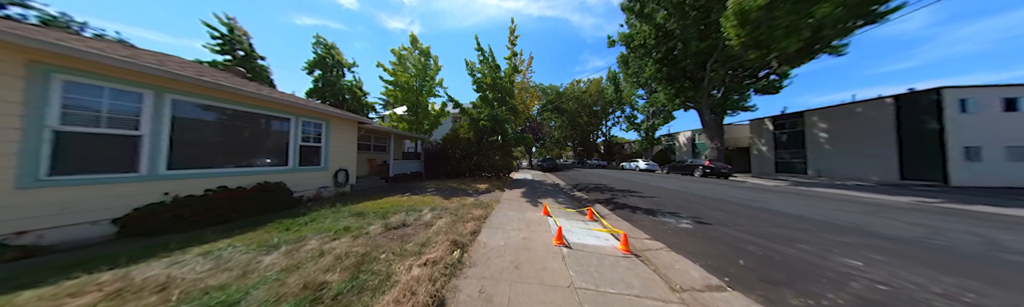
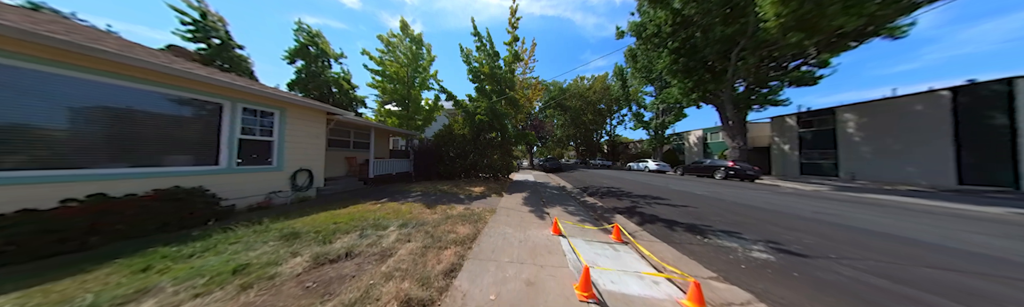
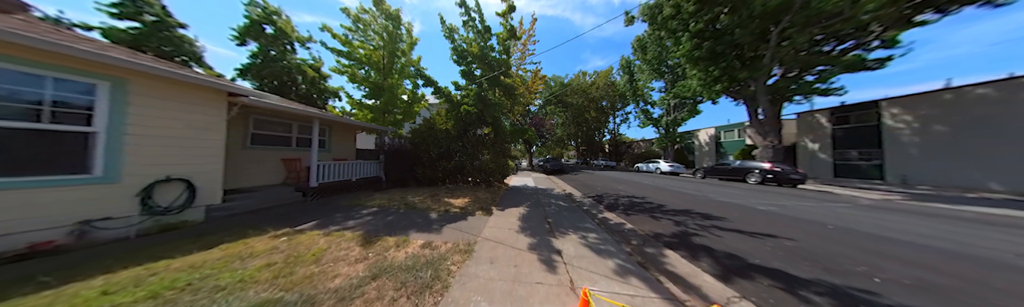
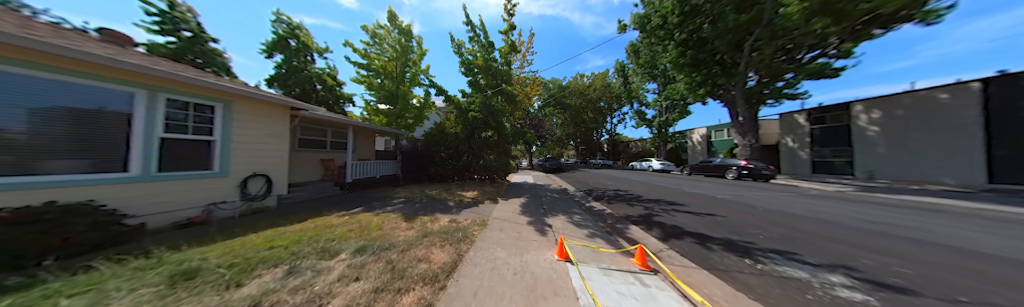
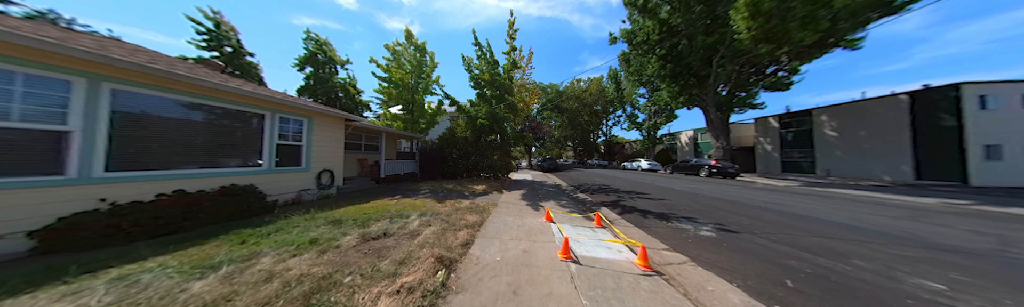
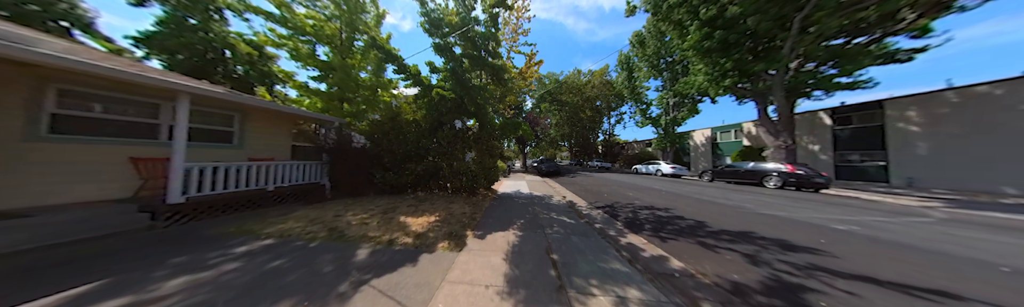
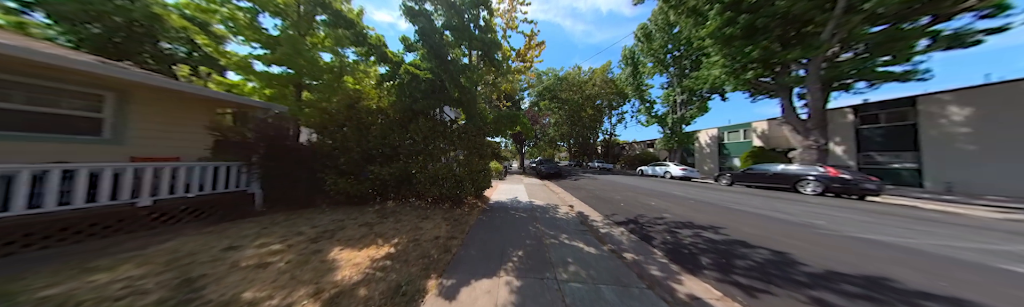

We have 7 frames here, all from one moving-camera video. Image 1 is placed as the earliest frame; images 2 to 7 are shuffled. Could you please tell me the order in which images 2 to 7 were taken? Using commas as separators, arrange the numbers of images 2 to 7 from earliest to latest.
5, 2, 4, 3, 6, 7
